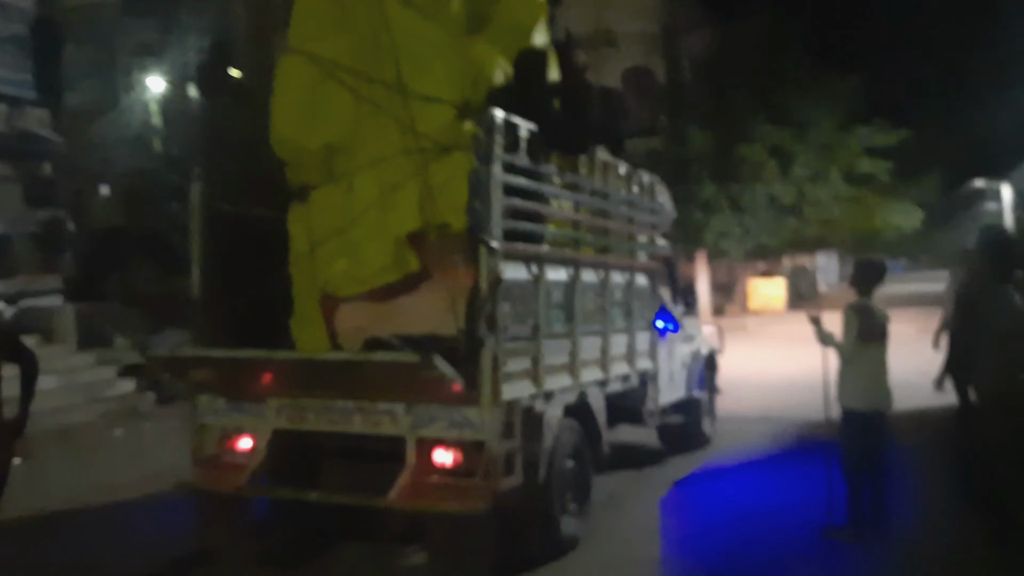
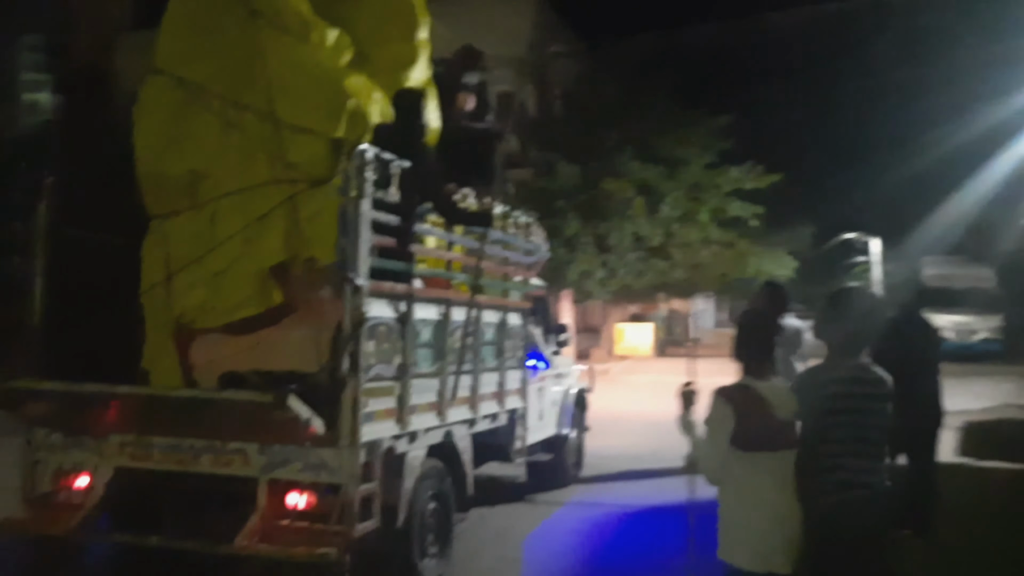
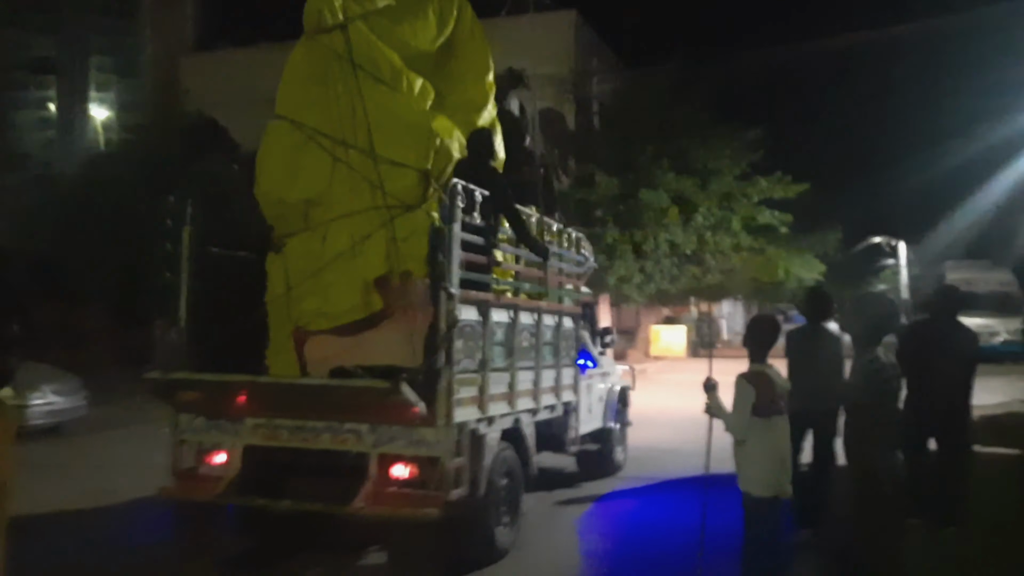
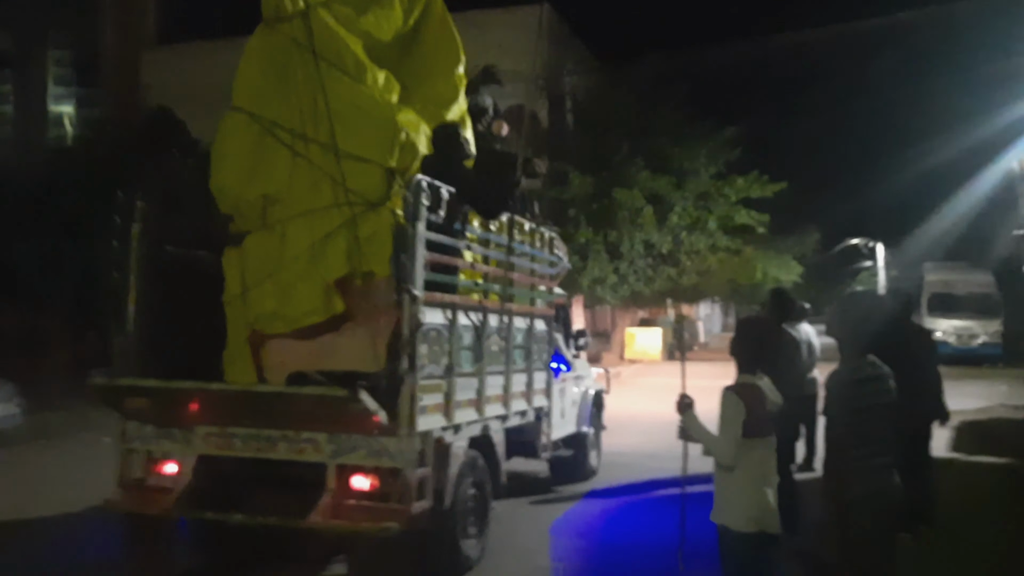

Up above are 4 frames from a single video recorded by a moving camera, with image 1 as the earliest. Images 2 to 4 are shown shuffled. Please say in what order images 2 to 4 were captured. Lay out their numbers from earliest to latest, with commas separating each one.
3, 4, 2
